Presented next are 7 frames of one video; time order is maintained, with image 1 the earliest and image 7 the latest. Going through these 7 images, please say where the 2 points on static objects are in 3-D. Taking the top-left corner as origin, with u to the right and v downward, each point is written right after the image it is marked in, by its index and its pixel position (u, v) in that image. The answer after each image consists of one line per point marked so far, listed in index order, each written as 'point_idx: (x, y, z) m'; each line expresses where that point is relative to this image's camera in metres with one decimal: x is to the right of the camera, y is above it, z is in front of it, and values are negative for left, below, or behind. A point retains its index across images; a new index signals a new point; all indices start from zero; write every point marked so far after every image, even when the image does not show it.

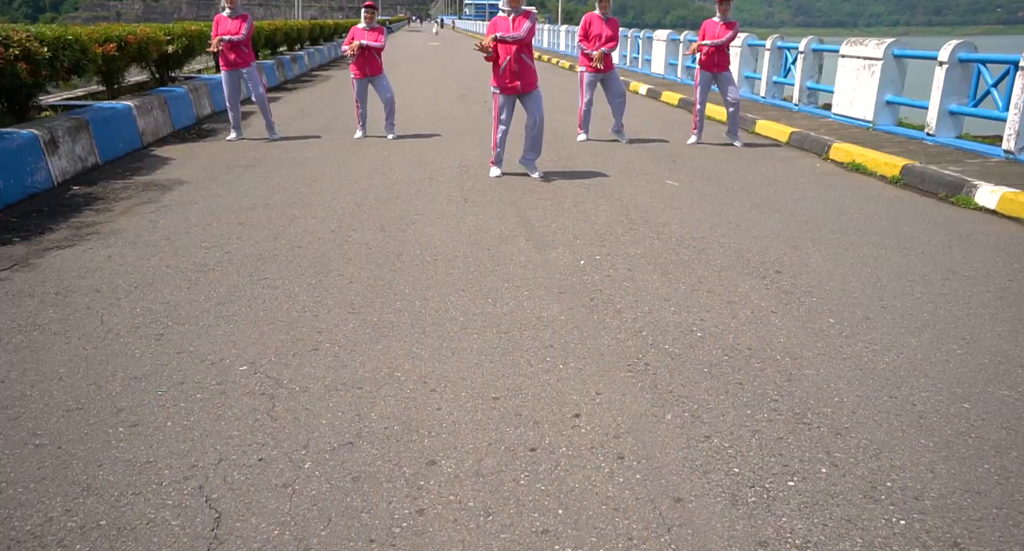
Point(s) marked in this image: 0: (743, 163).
0: (+2.6, +1.3, +8.6) m
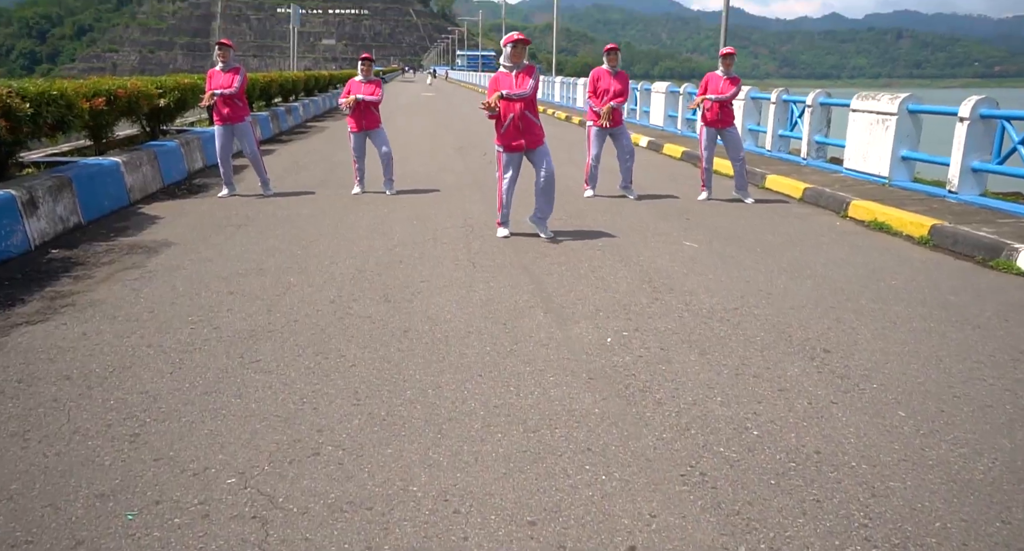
0: (+2.7, +0.6, +8.2) m
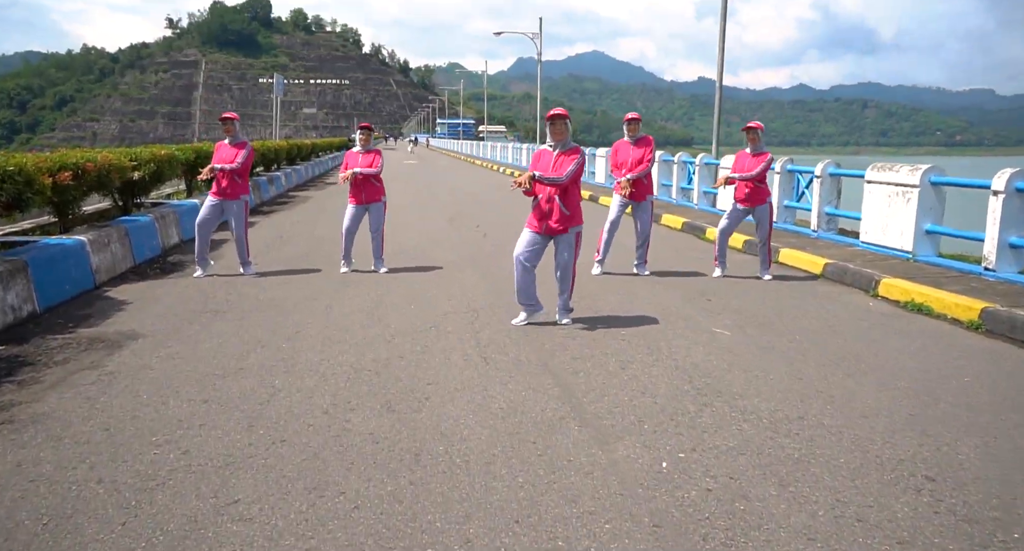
0: (+2.7, -0.3, +7.6) m
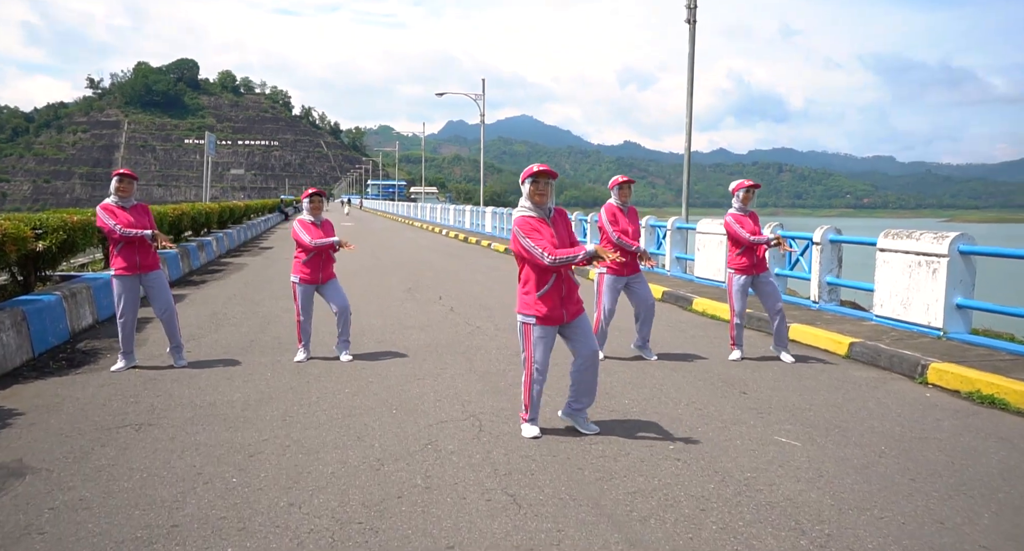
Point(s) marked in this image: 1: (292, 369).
0: (+2.7, -1.0, +6.5) m
1: (-2.1, -0.9, +7.3) m
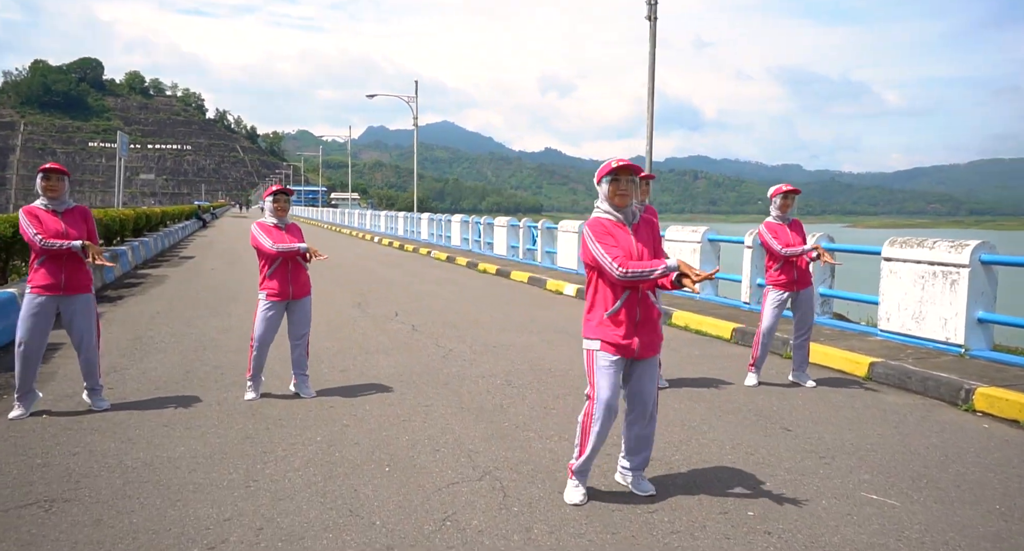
0: (+2.8, -1.1, +5.7) m
1: (-2.1, -1.1, +6.0) m
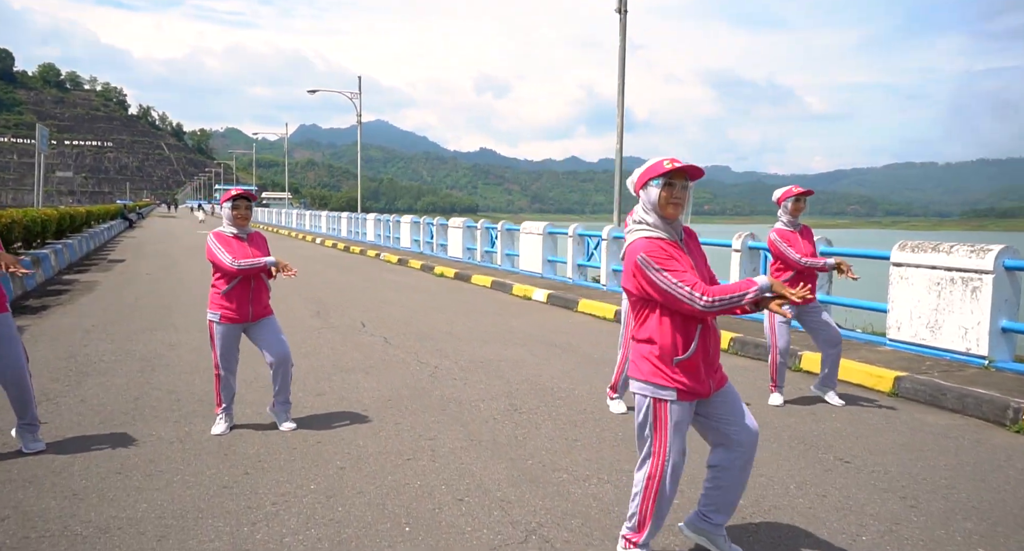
0: (+2.9, -1.2, +5.2) m
1: (-2.0, -1.1, +5.1) m
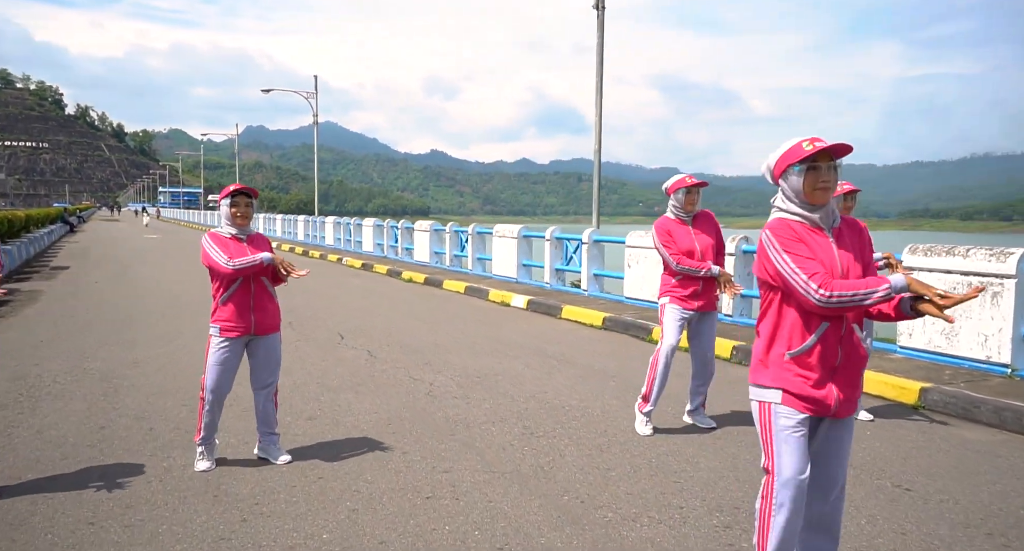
0: (+3.1, -1.3, +4.8) m
1: (-1.8, -1.2, +4.4) m
